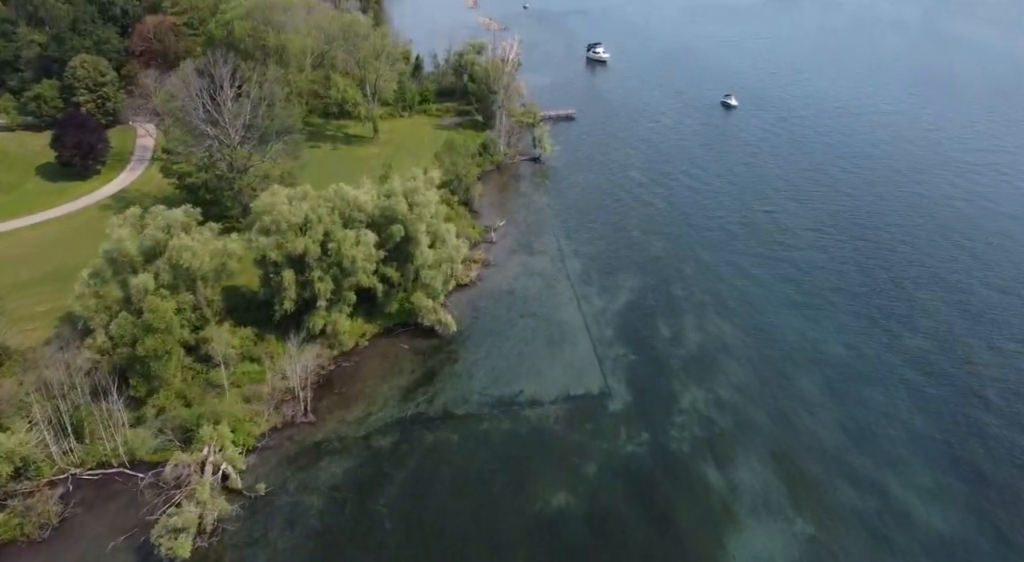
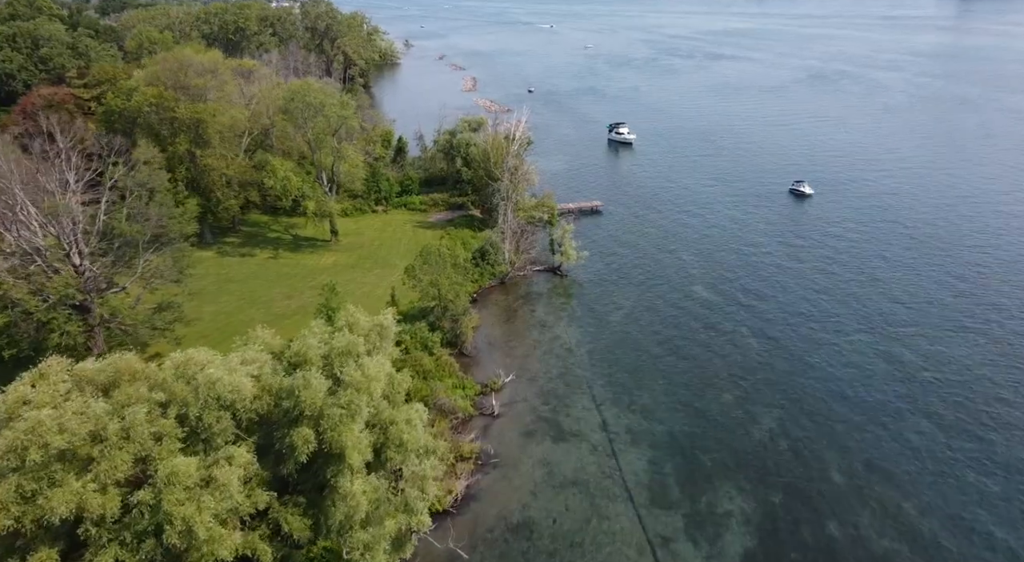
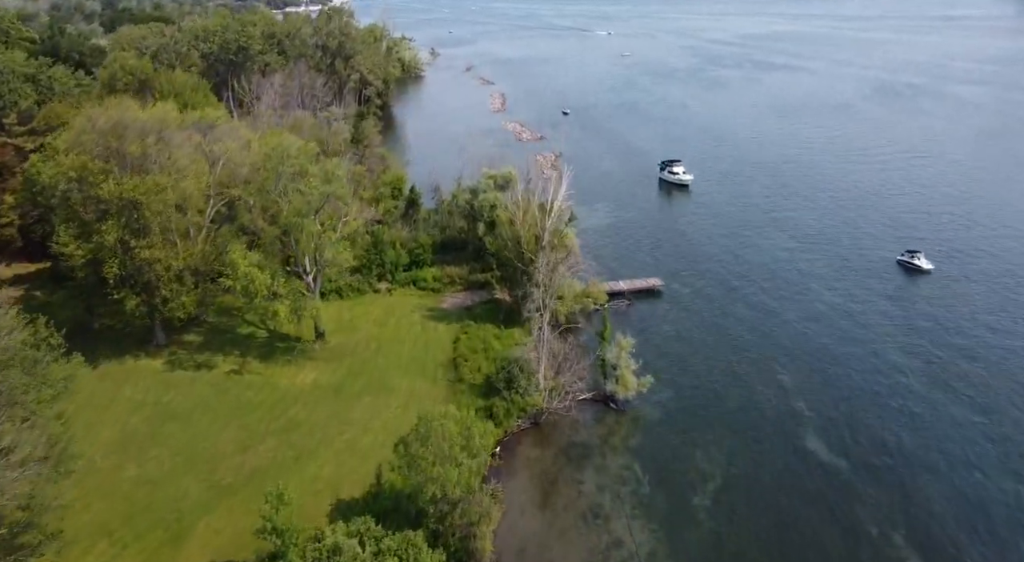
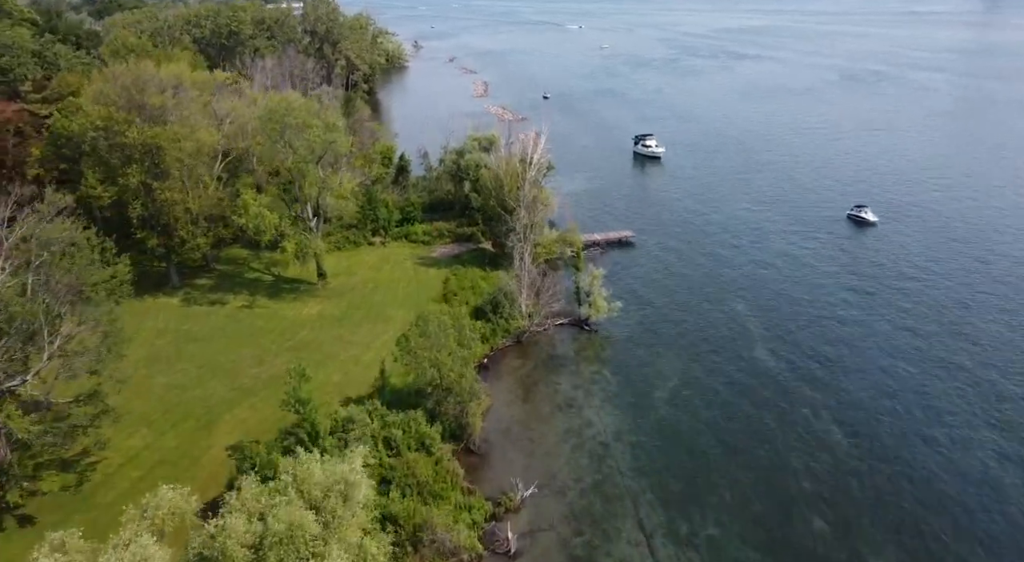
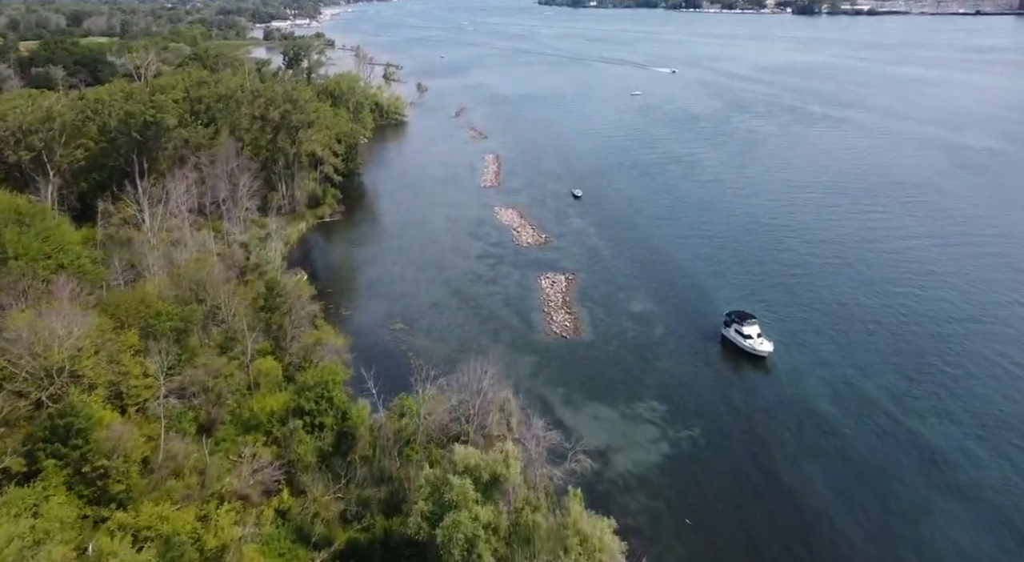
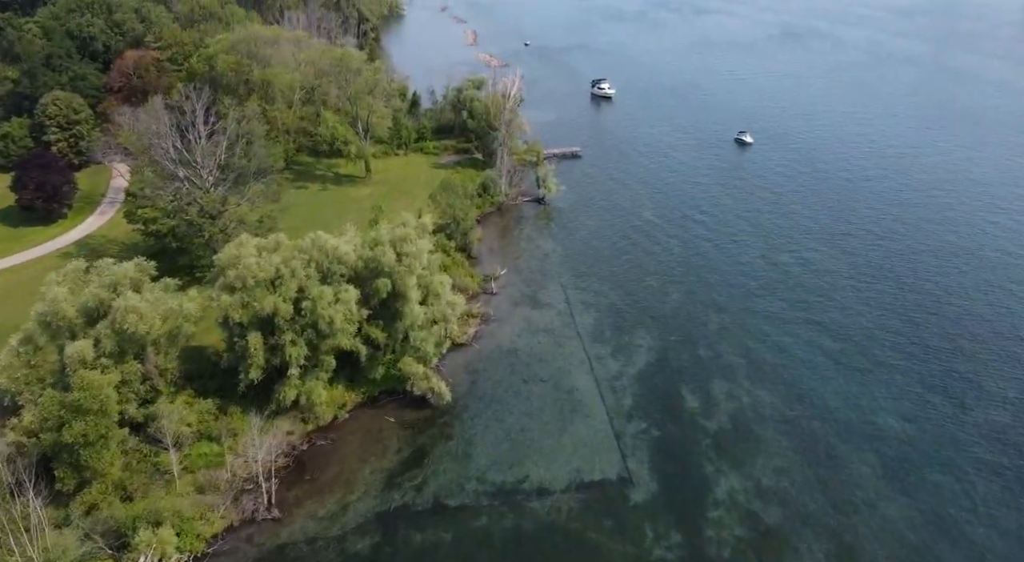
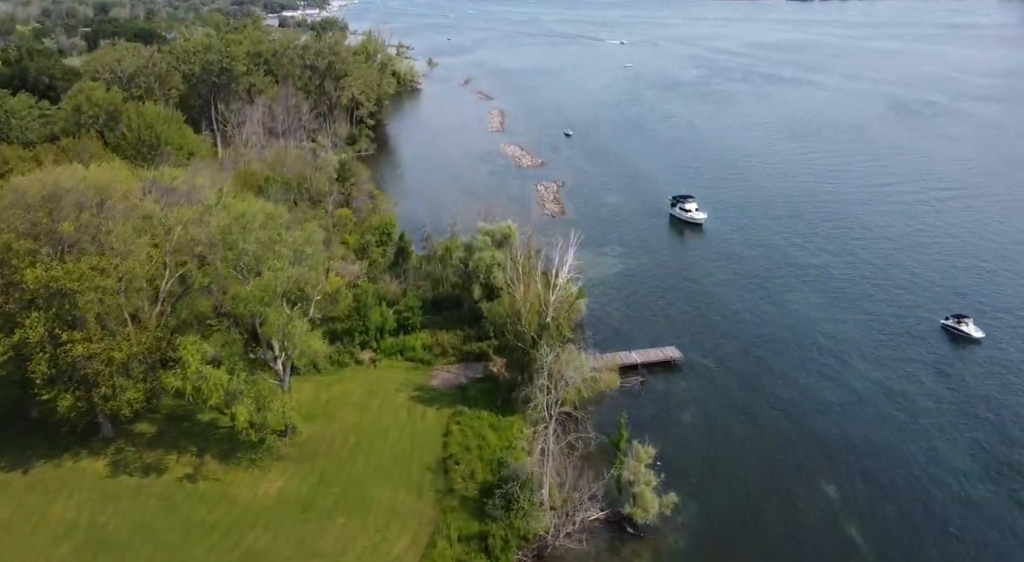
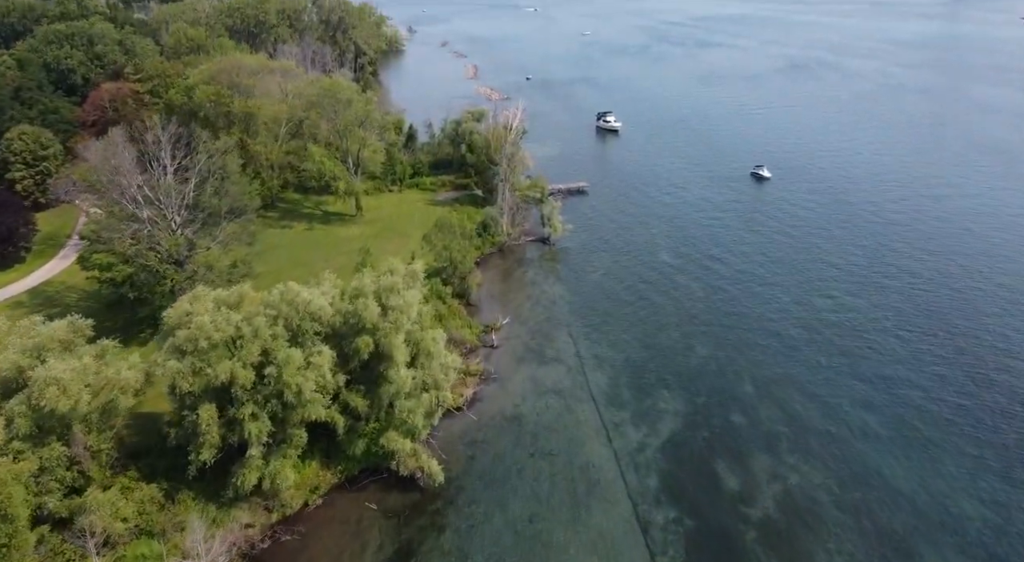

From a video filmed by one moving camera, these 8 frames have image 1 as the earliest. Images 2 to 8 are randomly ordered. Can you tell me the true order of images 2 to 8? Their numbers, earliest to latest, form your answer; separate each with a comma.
6, 8, 2, 4, 3, 7, 5
